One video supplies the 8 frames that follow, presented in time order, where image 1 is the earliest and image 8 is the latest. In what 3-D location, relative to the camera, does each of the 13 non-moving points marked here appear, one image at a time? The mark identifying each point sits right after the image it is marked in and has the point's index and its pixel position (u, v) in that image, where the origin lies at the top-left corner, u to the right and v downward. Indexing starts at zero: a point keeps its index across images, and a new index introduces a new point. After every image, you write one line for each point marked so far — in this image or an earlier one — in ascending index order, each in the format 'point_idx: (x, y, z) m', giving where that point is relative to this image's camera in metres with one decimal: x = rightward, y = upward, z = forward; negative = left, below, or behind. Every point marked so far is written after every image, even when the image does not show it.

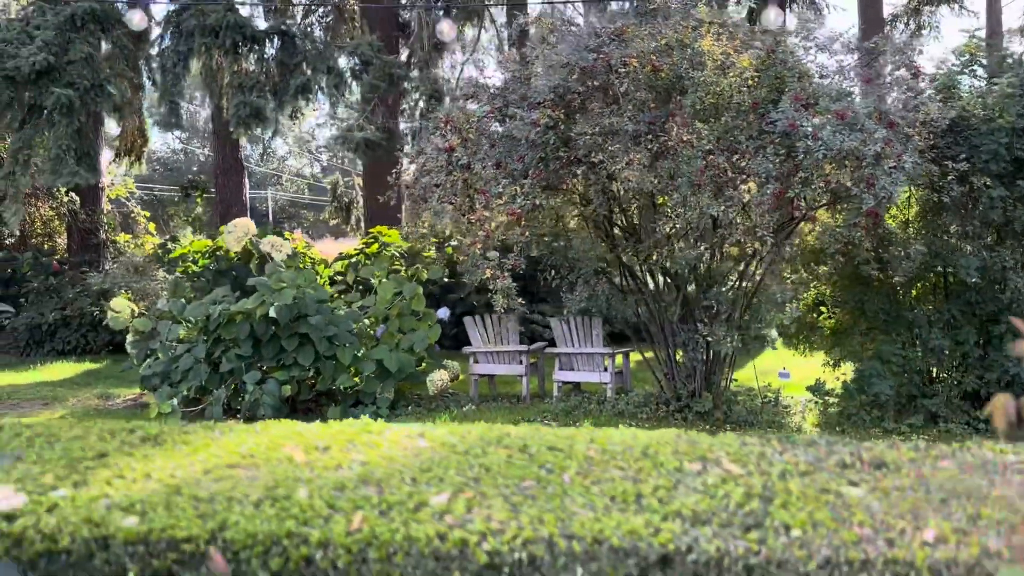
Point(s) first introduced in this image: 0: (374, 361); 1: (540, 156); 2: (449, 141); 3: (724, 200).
0: (-1.0, -0.5, +5.9) m
1: (+0.2, +0.8, +4.7) m
2: (-0.4, +0.9, +5.3) m
3: (+1.2, +0.5, +4.5) m
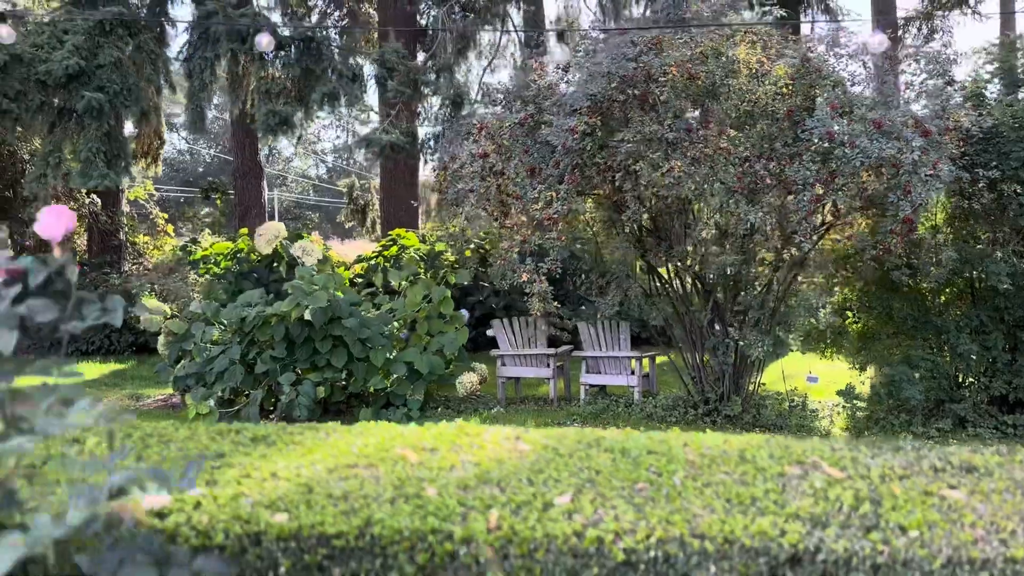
0: (-0.8, -0.5, +6.0) m
1: (+0.4, +0.7, +4.8) m
2: (-0.2, +0.9, +5.4) m
3: (+1.4, +0.5, +4.6) m
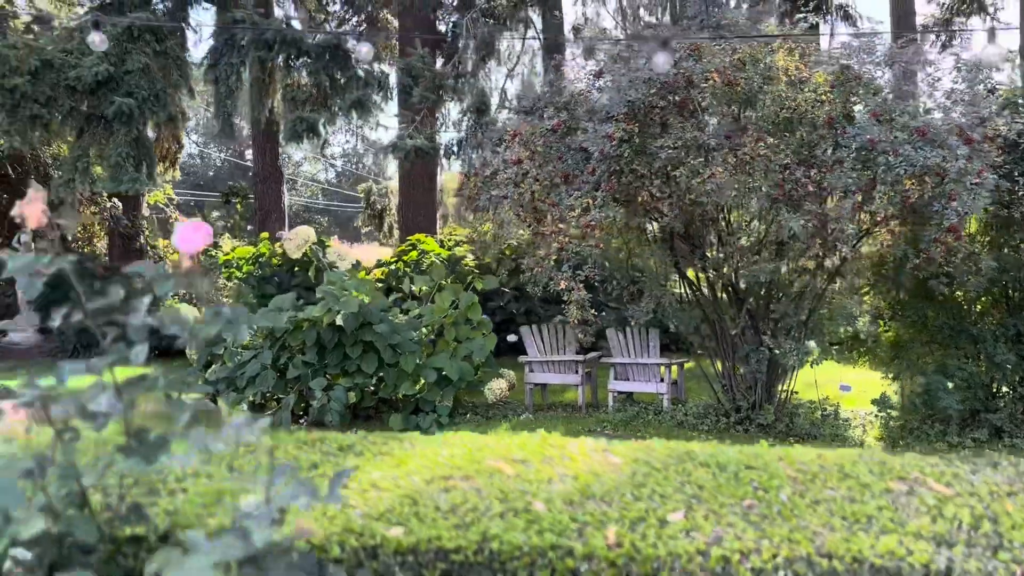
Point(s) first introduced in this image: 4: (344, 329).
0: (-0.6, -0.6, +6.0) m
1: (+0.6, +0.7, +4.8) m
2: (0.0, +0.9, +5.4) m
3: (+1.6, +0.4, +4.5) m
4: (-1.2, -0.3, +5.9) m
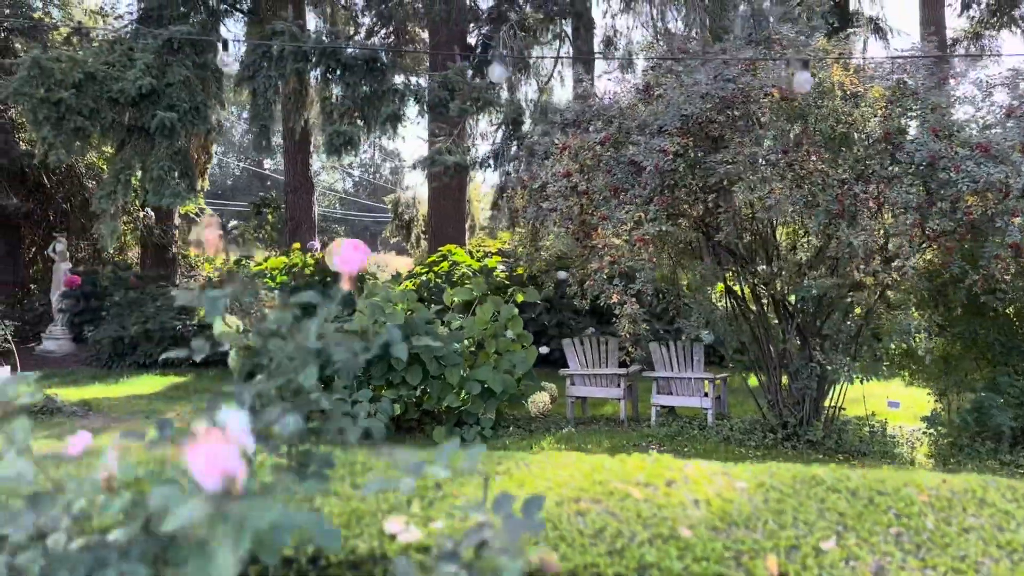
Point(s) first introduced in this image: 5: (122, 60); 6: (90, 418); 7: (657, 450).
0: (-0.2, -0.7, +6.0) m
1: (+0.9, +0.6, +4.8) m
2: (+0.4, +0.8, +5.4) m
3: (+1.9, +0.3, +4.5) m
4: (-0.8, -0.4, +5.9) m
5: (-3.9, +2.3, +8.3) m
6: (-3.4, -1.1, +6.8) m
7: (+1.0, -1.1, +5.7) m
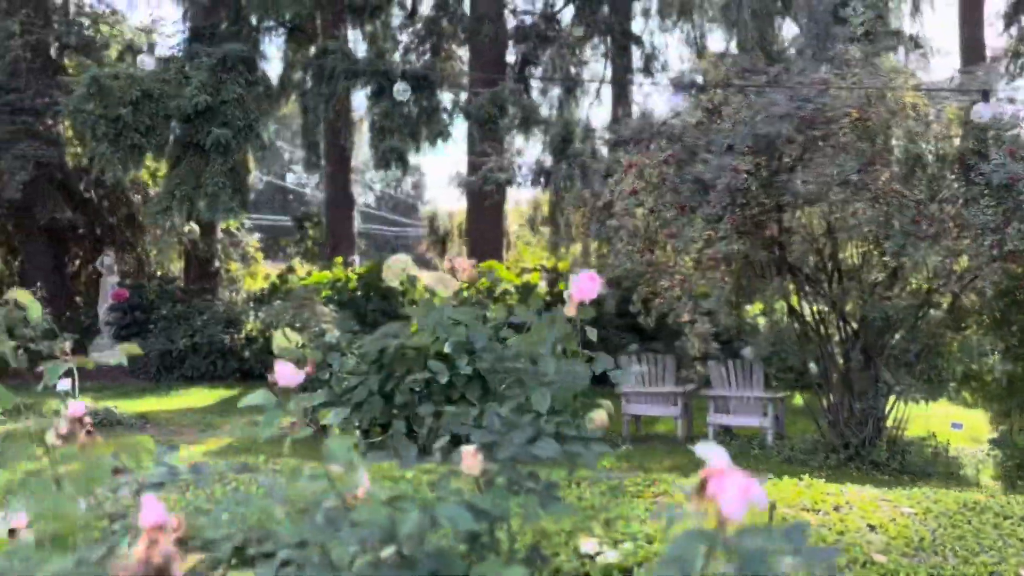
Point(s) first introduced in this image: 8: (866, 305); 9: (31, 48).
0: (+0.2, -0.8, +6.0) m
1: (+1.3, +0.5, +4.8) m
2: (+0.8, +0.7, +5.4) m
3: (+2.3, +0.2, +4.5) m
4: (-0.4, -0.5, +5.9) m
5: (-3.4, +2.2, +8.5) m
6: (-3.0, -1.2, +6.9) m
7: (+1.4, -1.2, +5.7) m
8: (+2.2, -0.1, +5.2) m
9: (-5.8, +2.9, +10.1) m
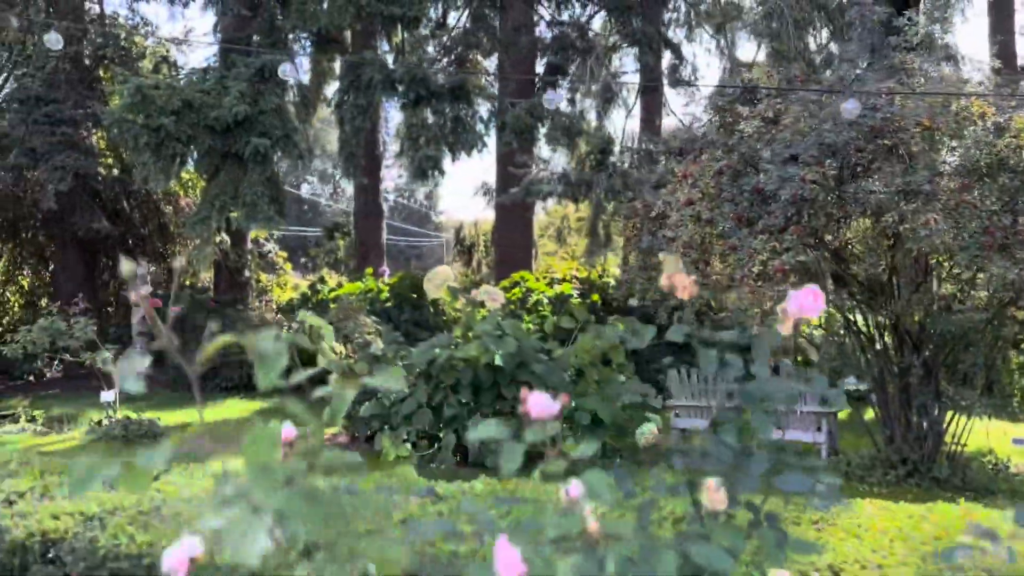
0: (+0.5, -0.9, +5.9) m
1: (+1.6, +0.4, +4.7) m
2: (+1.1, +0.6, +5.3) m
3: (+2.6, +0.1, +4.4) m
4: (-0.1, -0.6, +5.8) m
5: (-3.0, +2.0, +8.5) m
6: (-2.6, -1.3, +6.8) m
7: (+1.8, -1.3, +5.5) m
8: (+2.6, -0.2, +5.1) m
9: (-5.4, +2.8, +10.2) m
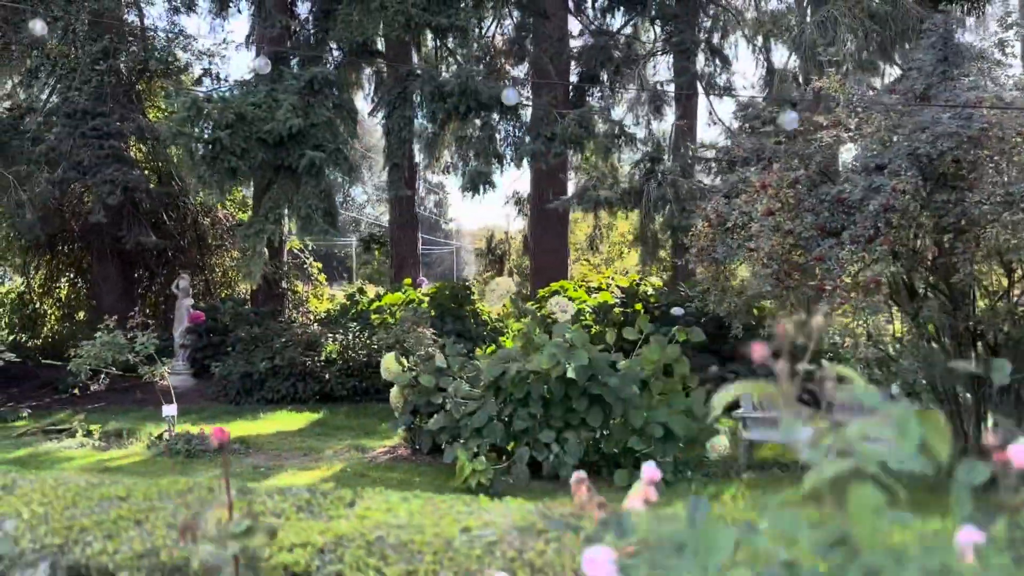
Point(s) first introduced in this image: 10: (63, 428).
0: (+1.1, -1.0, +5.9) m
1: (+2.1, +0.4, +4.6) m
2: (+1.6, +0.5, +5.3) m
3: (+3.1, +0.1, +4.3) m
4: (+0.4, -0.6, +5.8) m
5: (-2.5, +1.9, +8.5) m
6: (-2.1, -1.4, +6.8) m
7: (+2.3, -1.4, +5.5) m
8: (+3.1, -0.2, +5.0) m
9: (-4.9, +2.6, +10.2) m
10: (-4.3, -1.3, +7.9) m
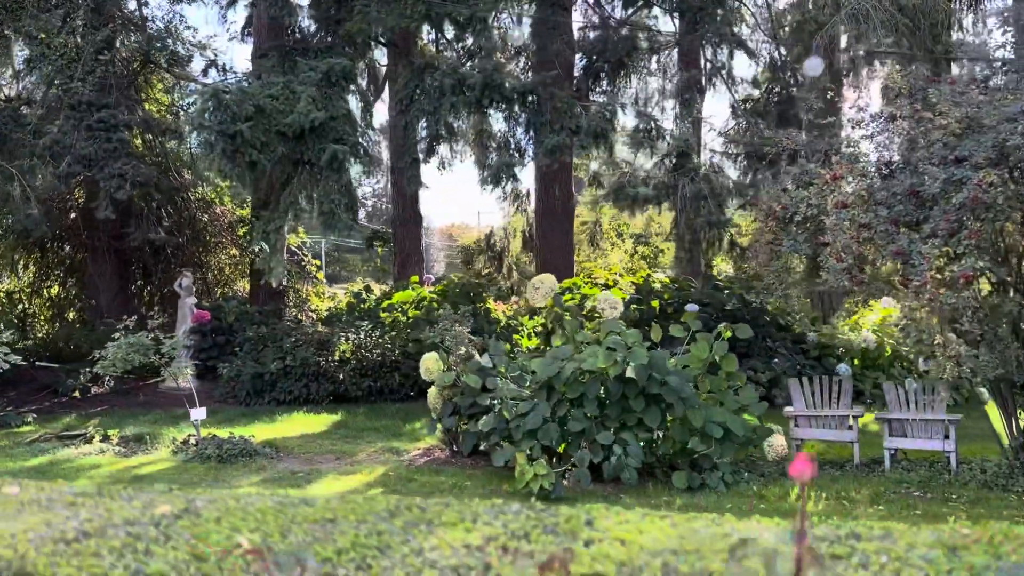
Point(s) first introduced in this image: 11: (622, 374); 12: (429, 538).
0: (+1.4, -0.9, +5.7) m
1: (+2.5, +0.4, +4.5) m
2: (+2.0, +0.6, +5.2) m
3: (+3.5, +0.1, +4.2) m
4: (+0.8, -0.6, +5.6) m
5: (-2.2, +1.9, +8.2) m
6: (-1.7, -1.4, +6.6) m
7: (+2.7, -1.3, +5.4) m
8: (+3.5, -0.2, +5.0) m
9: (-4.7, +2.7, +9.9) m
10: (-4.0, -1.3, +7.6) m
11: (+0.7, -0.6, +5.7) m
12: (-0.2, -0.5, +1.6) m
